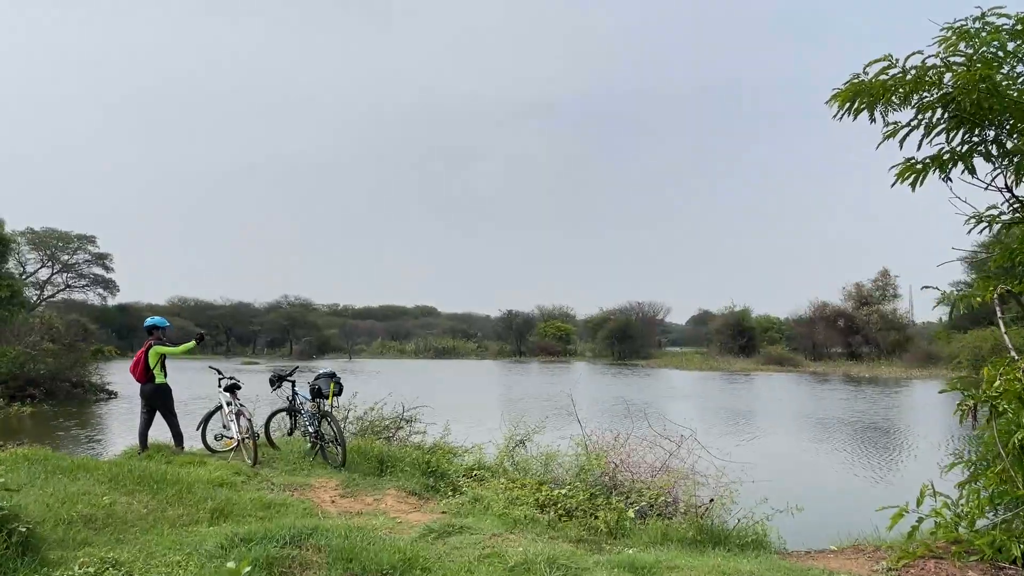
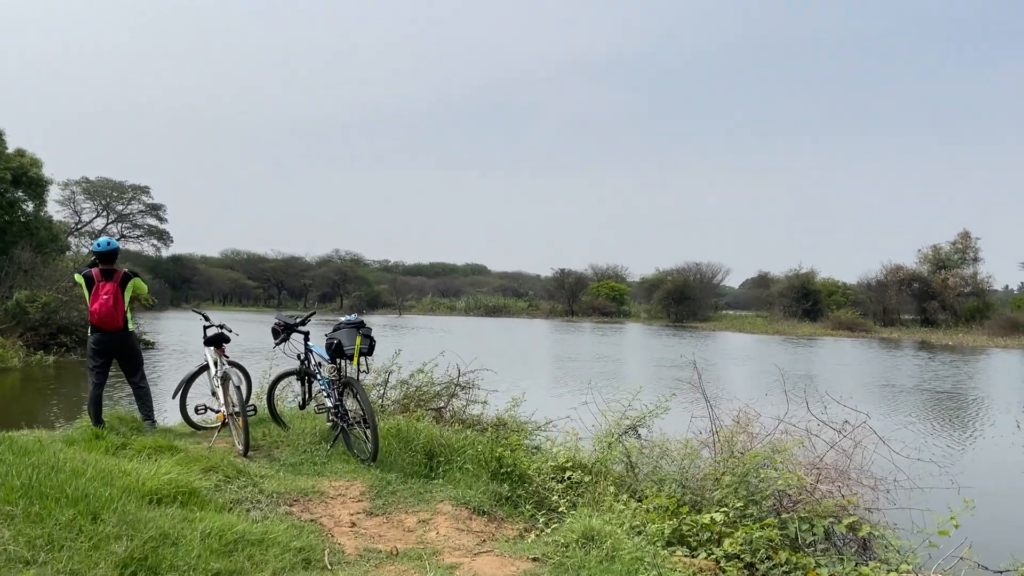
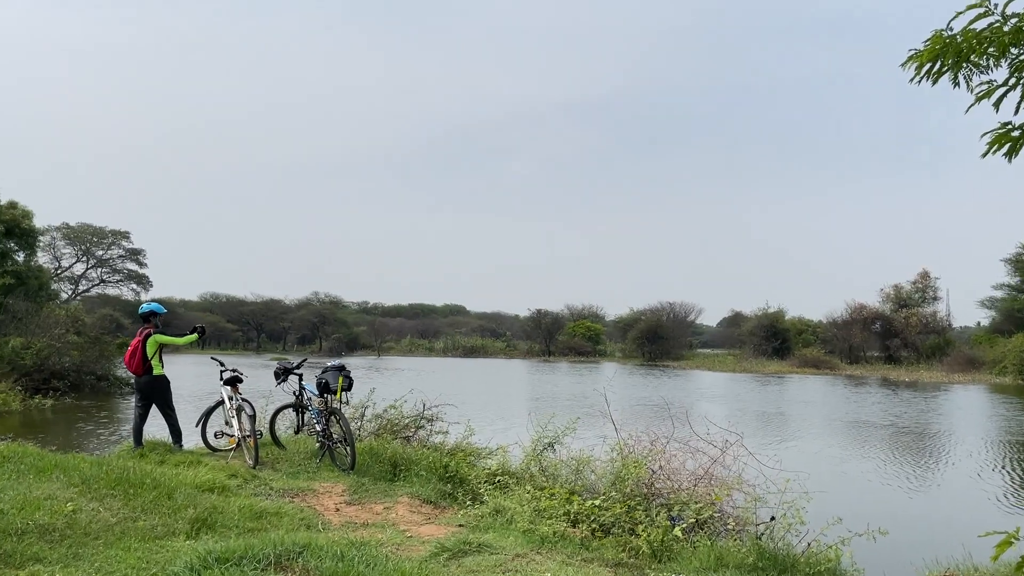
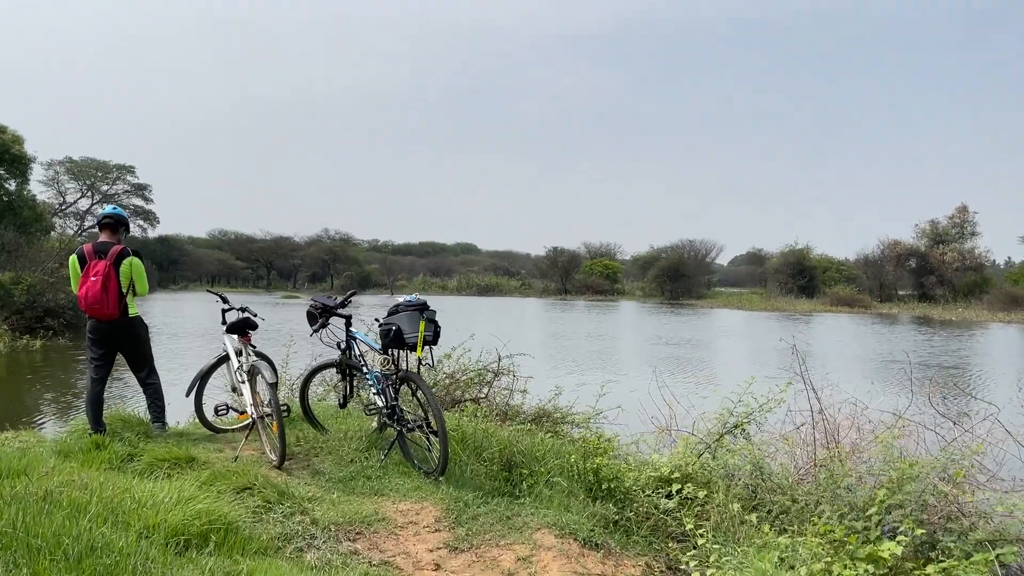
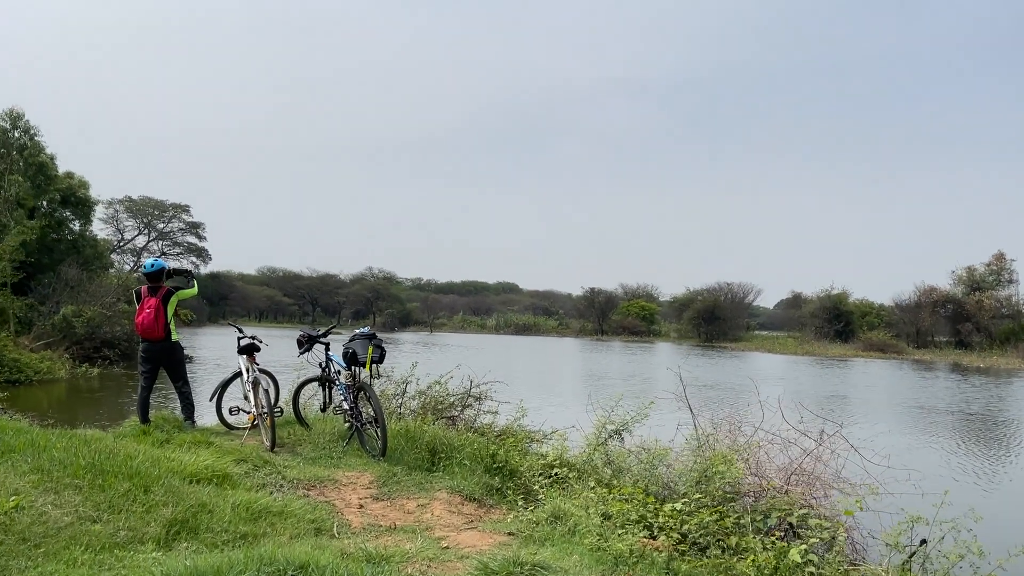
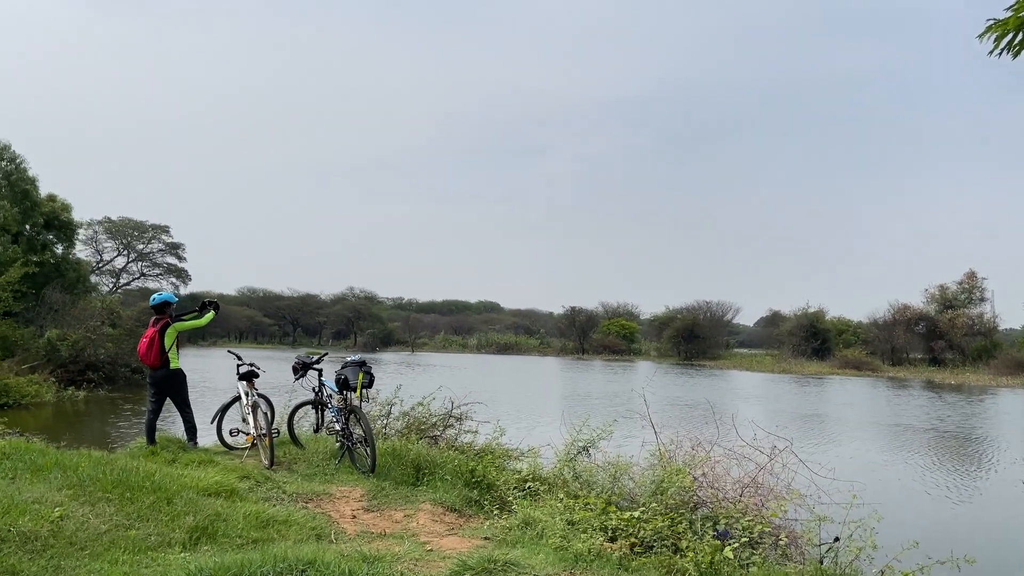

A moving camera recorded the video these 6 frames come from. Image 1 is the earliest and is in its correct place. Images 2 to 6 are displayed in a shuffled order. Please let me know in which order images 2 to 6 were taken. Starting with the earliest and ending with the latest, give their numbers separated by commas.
3, 6, 5, 2, 4
